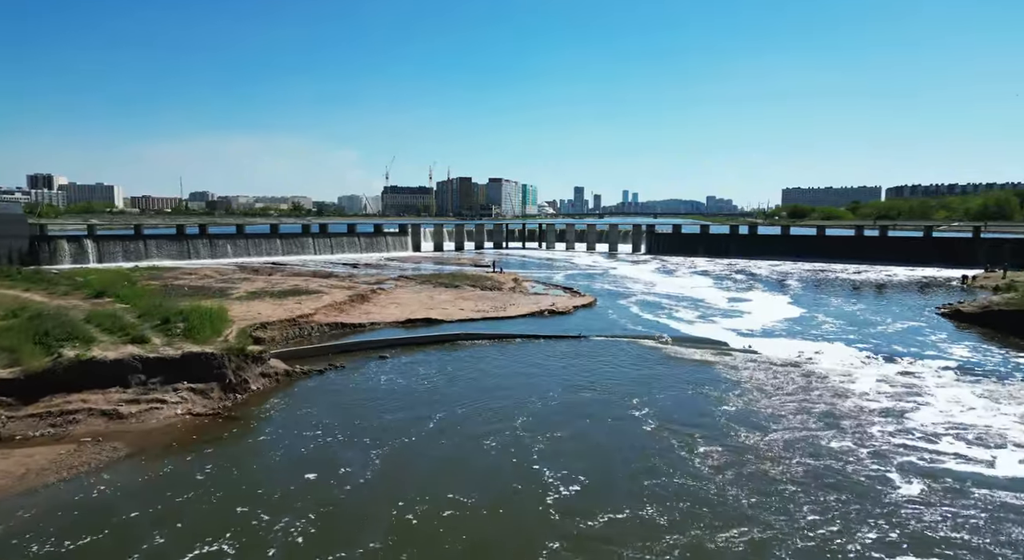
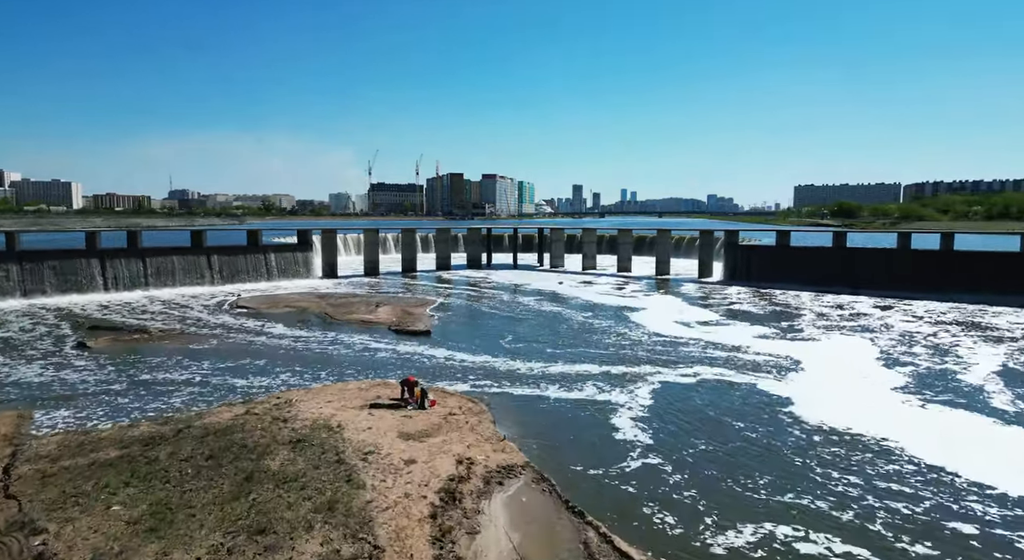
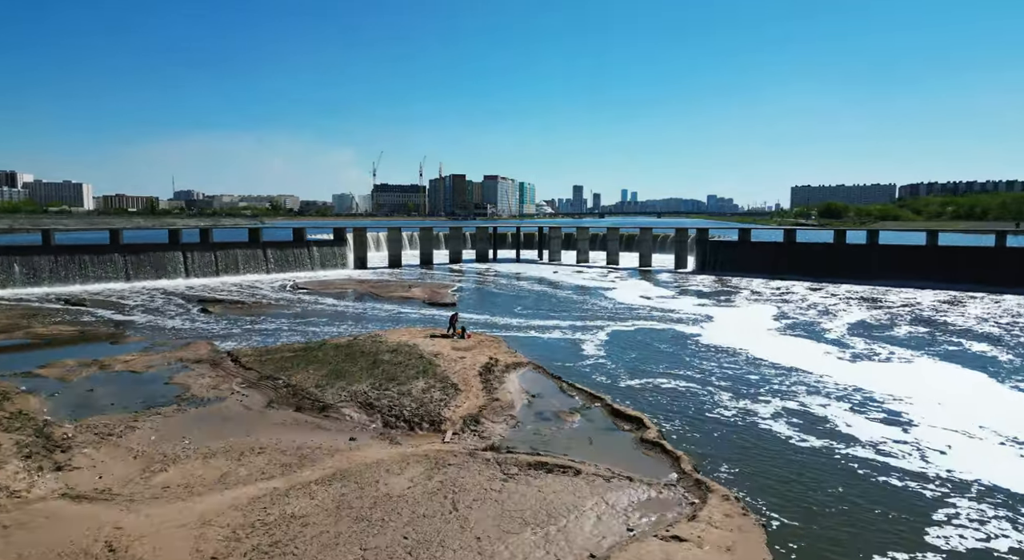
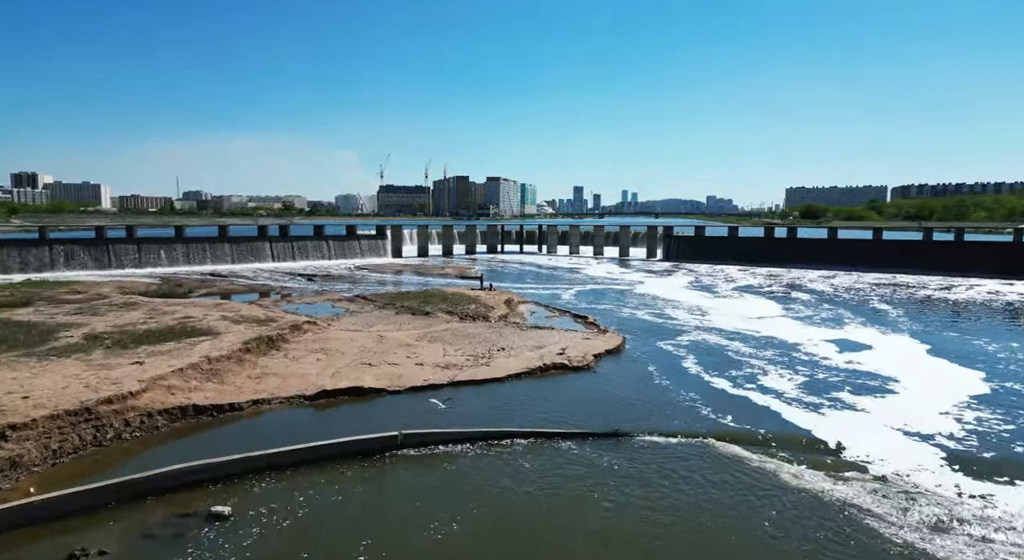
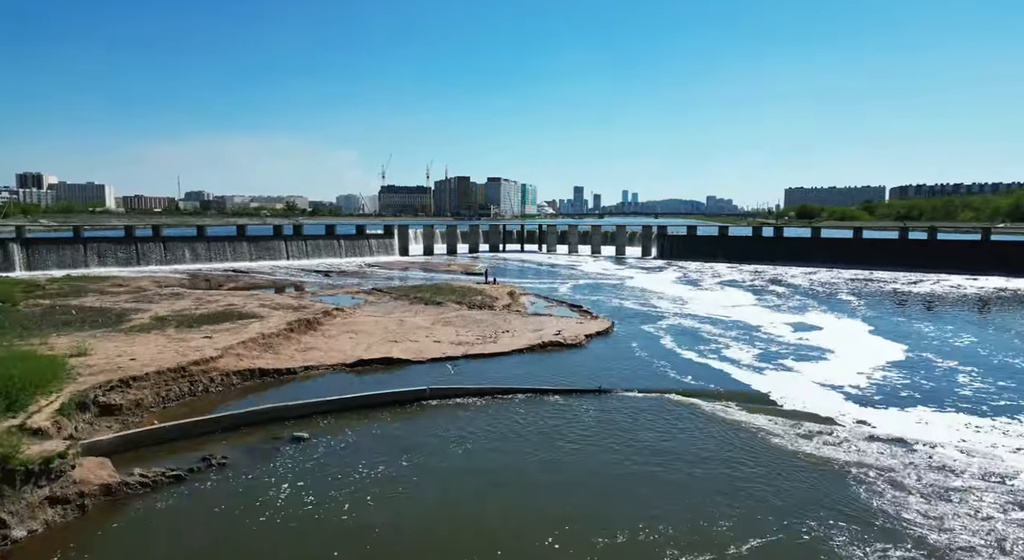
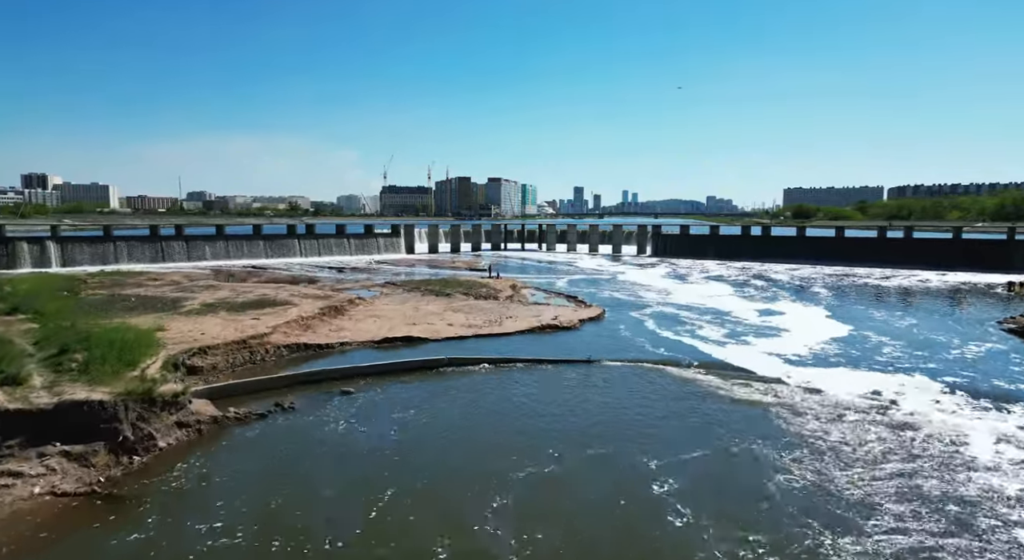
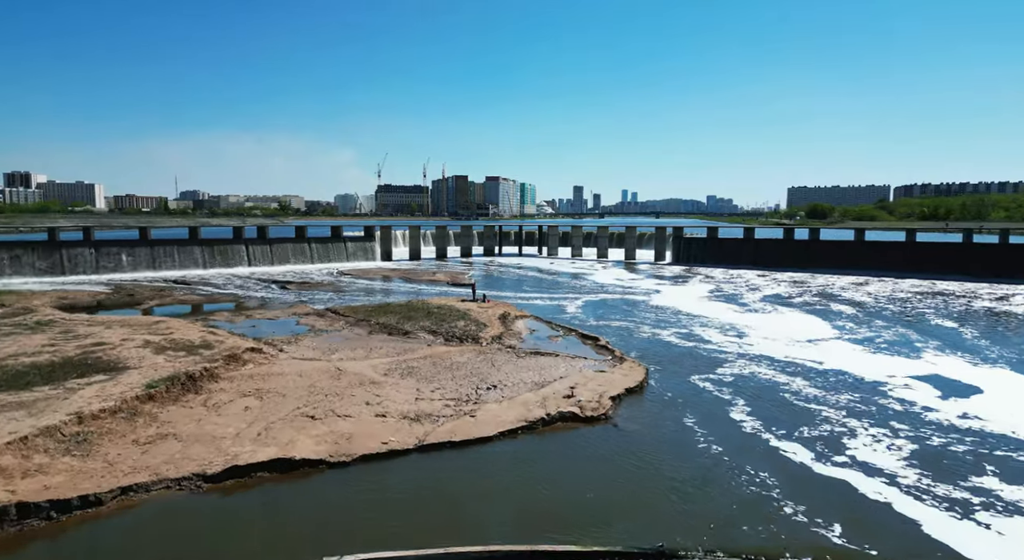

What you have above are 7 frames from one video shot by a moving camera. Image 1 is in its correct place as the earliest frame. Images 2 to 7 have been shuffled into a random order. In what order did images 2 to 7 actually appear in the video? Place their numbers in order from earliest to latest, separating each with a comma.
6, 5, 4, 7, 3, 2
